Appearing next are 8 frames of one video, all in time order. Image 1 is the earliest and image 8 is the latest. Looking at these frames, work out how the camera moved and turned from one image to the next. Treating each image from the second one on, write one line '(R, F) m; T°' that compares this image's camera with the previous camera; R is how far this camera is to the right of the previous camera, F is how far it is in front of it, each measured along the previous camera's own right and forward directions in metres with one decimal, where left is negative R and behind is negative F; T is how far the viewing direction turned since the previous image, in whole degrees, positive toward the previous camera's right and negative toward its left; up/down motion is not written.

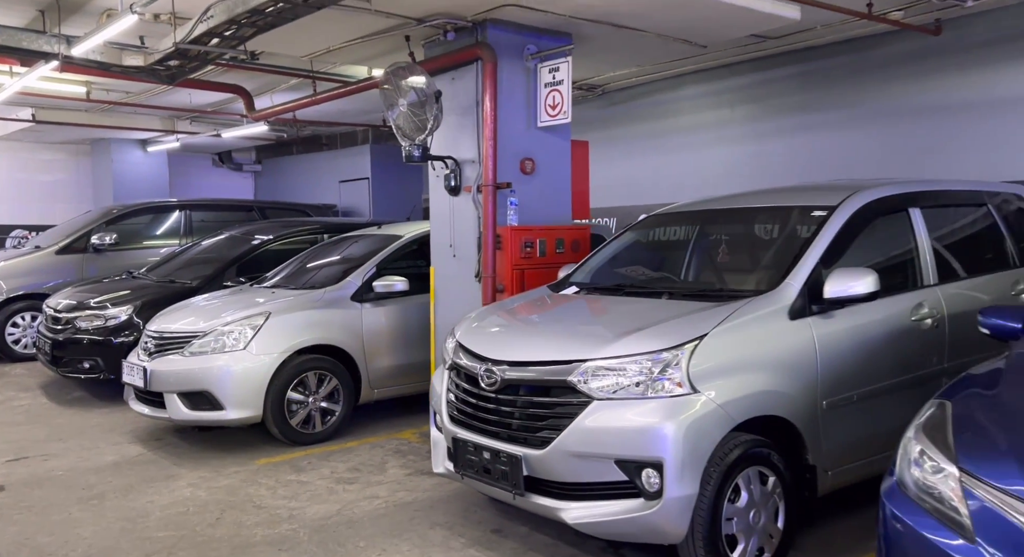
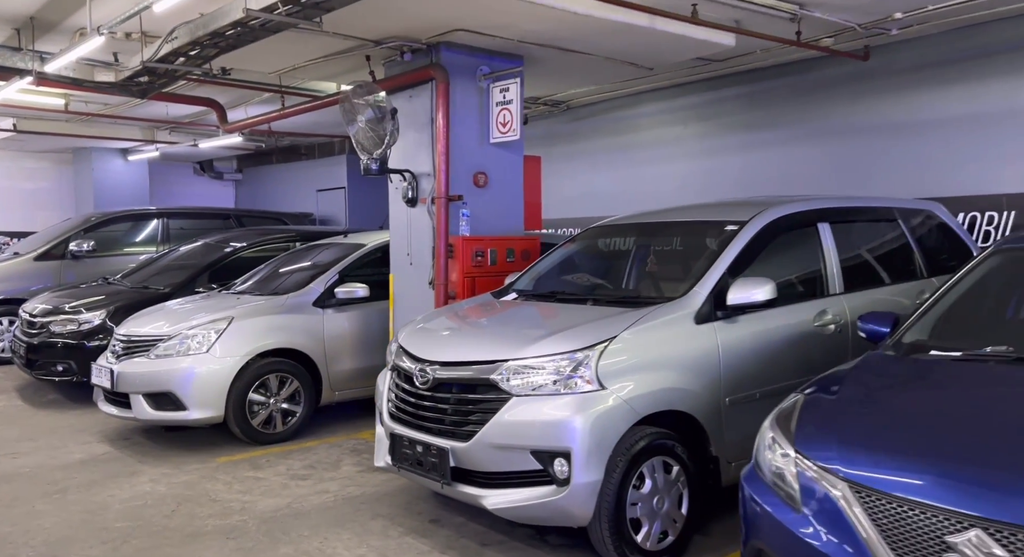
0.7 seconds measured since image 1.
(+0.3, -0.3) m; +1°
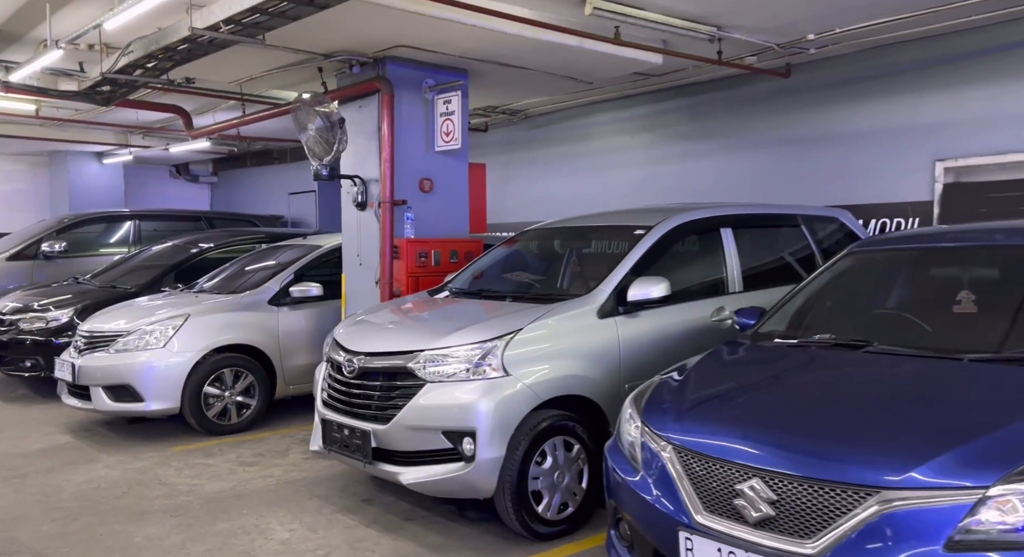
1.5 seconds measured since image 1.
(+0.4, -0.4) m; +1°
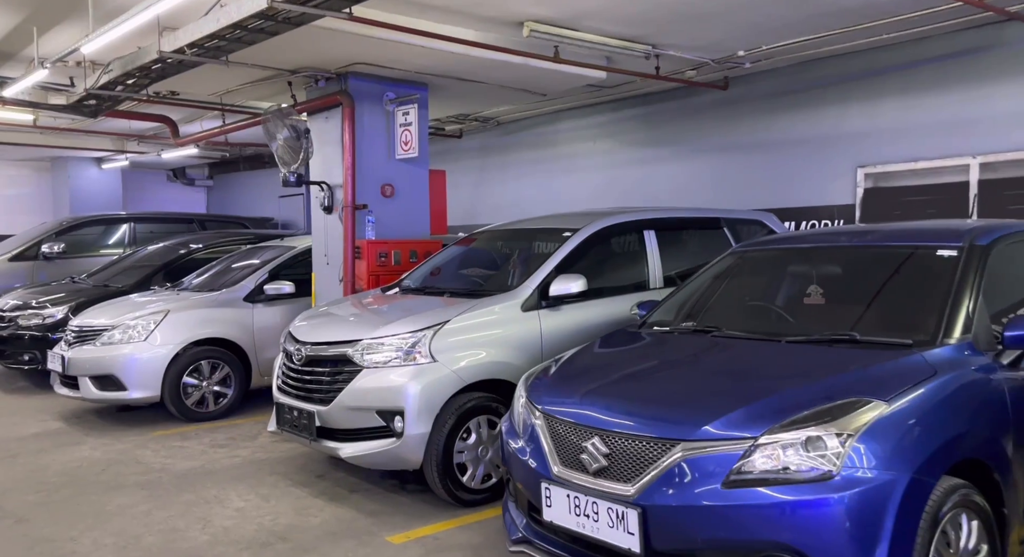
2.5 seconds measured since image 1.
(+0.5, -0.5) m; -1°
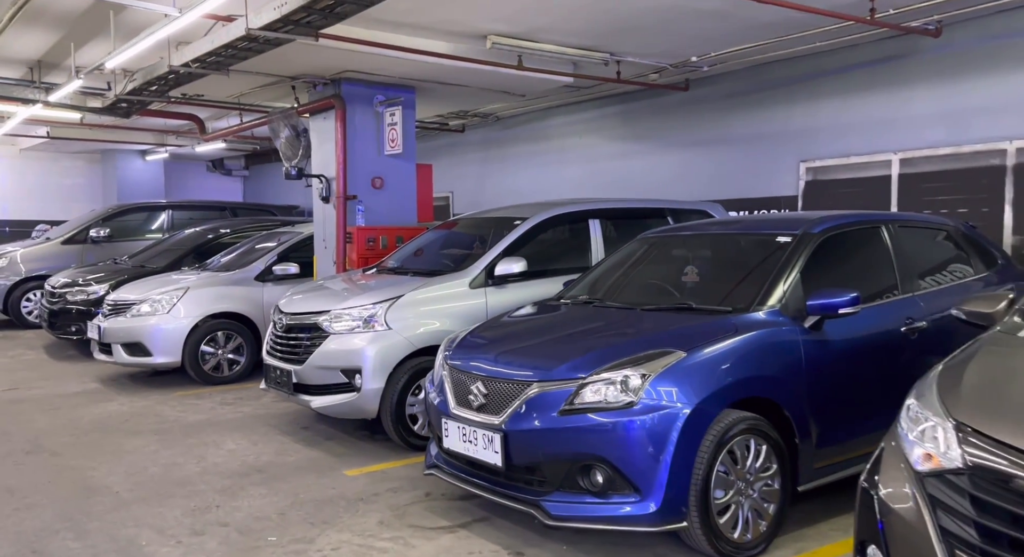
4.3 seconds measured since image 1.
(+0.7, -0.9) m; -3°
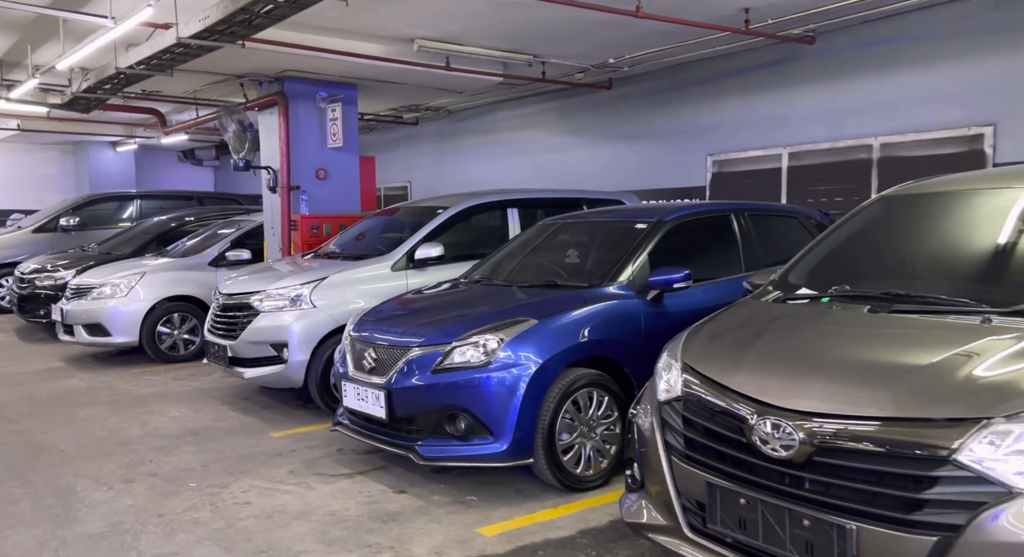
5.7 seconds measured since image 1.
(+0.5, -0.7) m; +1°
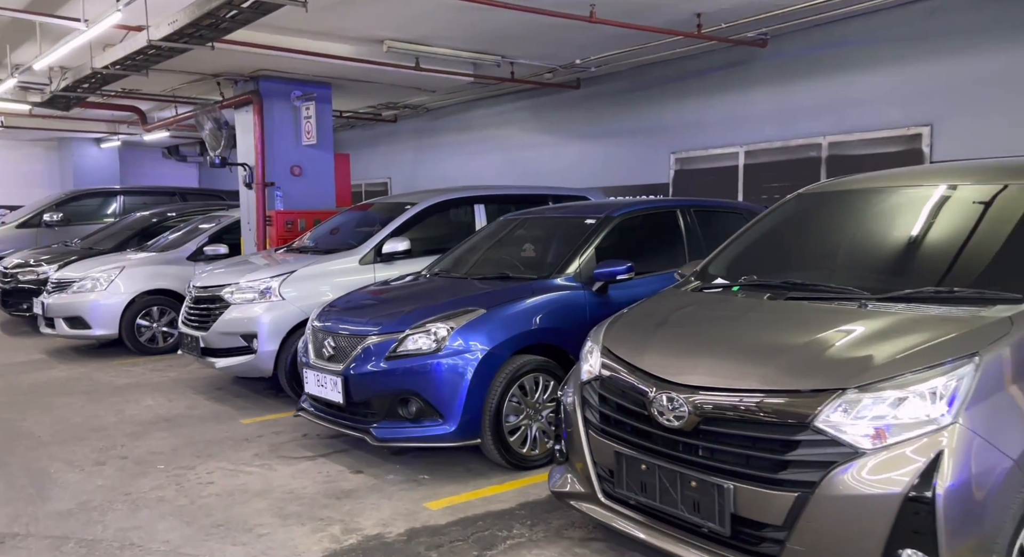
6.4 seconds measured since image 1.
(+0.2, -0.3) m; +1°
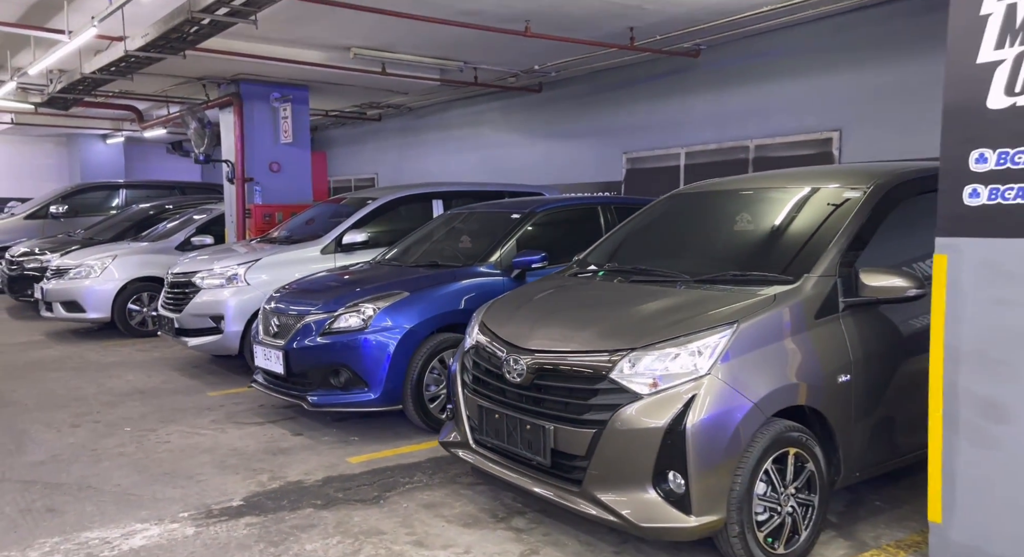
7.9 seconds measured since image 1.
(+0.6, -0.6) m; -1°
